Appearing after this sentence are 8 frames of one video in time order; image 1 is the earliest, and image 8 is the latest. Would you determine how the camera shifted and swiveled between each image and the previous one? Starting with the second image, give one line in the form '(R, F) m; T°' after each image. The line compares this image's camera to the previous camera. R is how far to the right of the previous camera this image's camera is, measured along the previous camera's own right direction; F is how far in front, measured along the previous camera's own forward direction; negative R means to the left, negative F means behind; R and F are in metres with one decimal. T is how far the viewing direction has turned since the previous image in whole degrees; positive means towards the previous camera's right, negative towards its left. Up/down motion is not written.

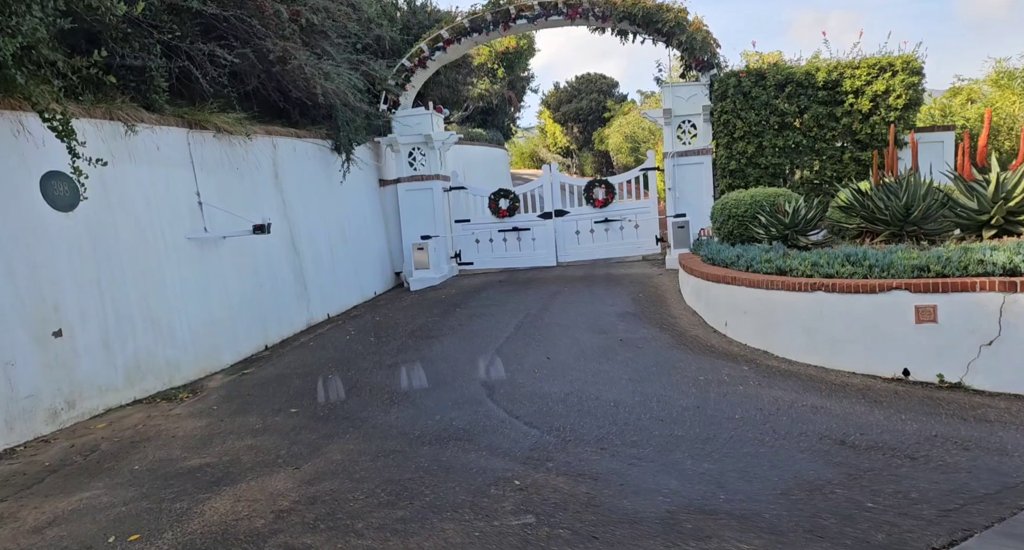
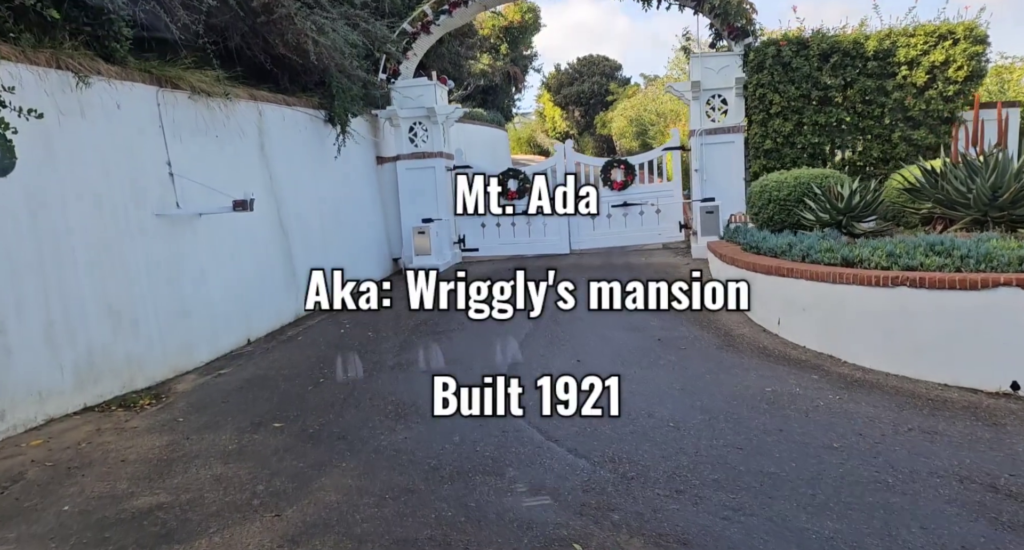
(-0.3, +0.9) m; +1°
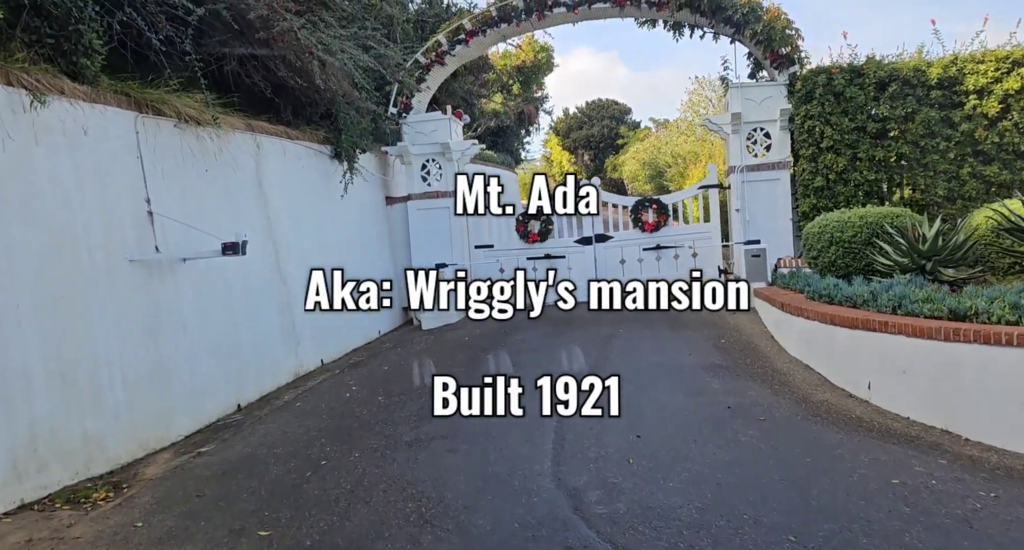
(-0.3, +0.8) m; 0°
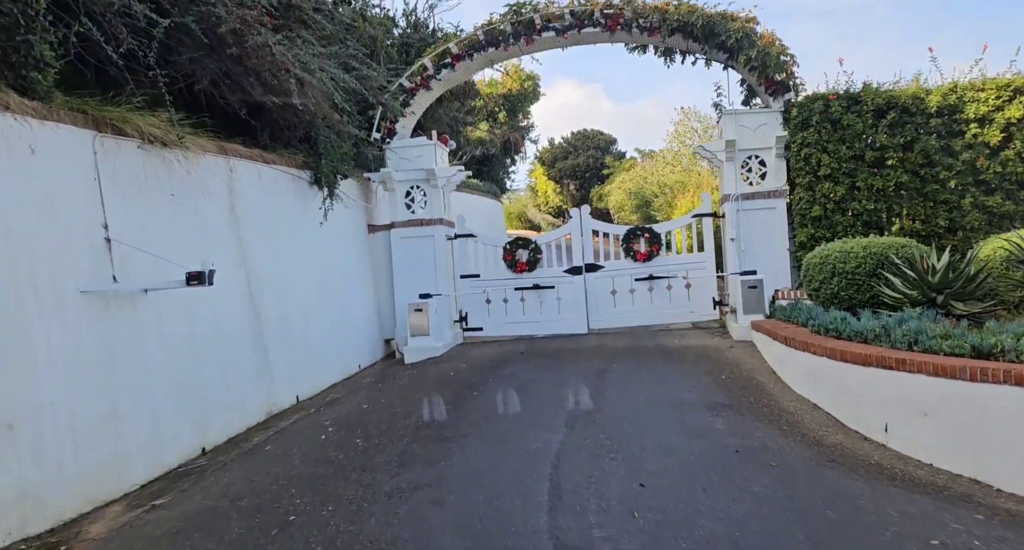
(0.0, +0.3) m; +1°
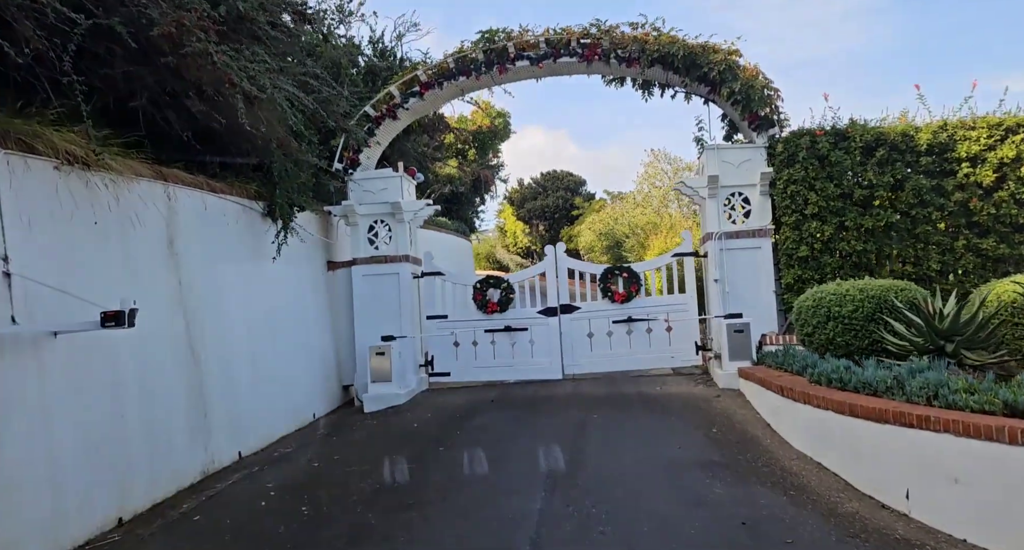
(0.0, +0.5) m; +3°
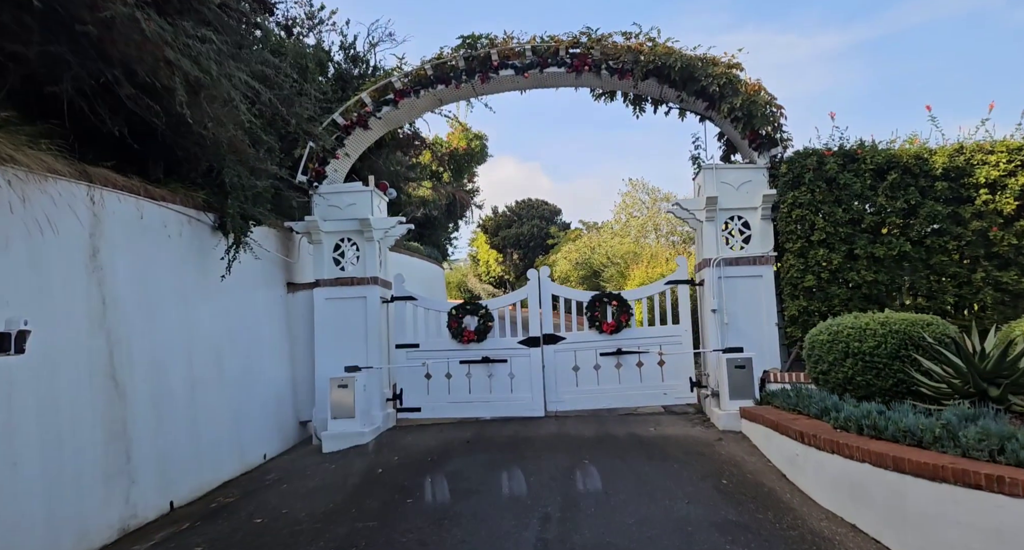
(-0.1, +0.7) m; +3°
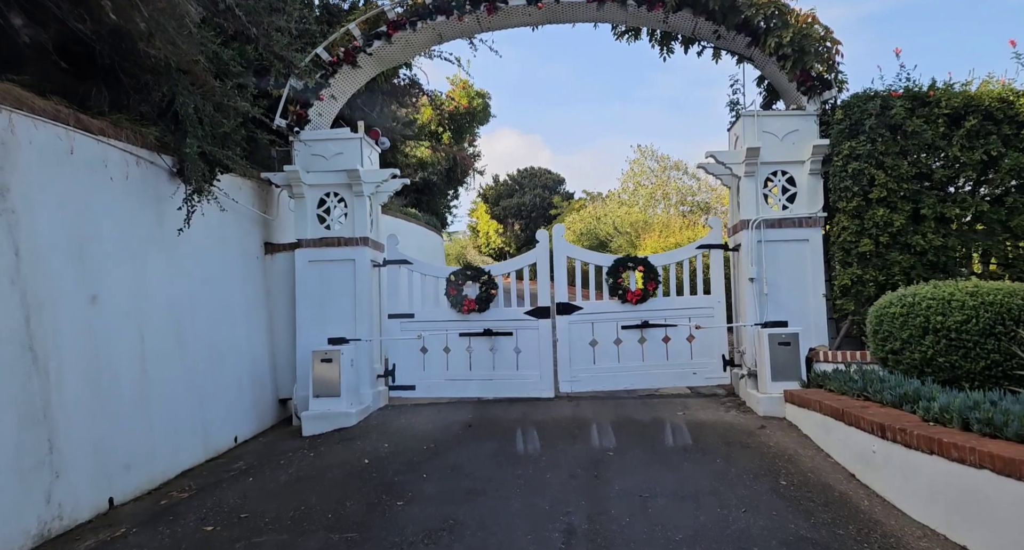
(-0.1, +0.9) m; 0°
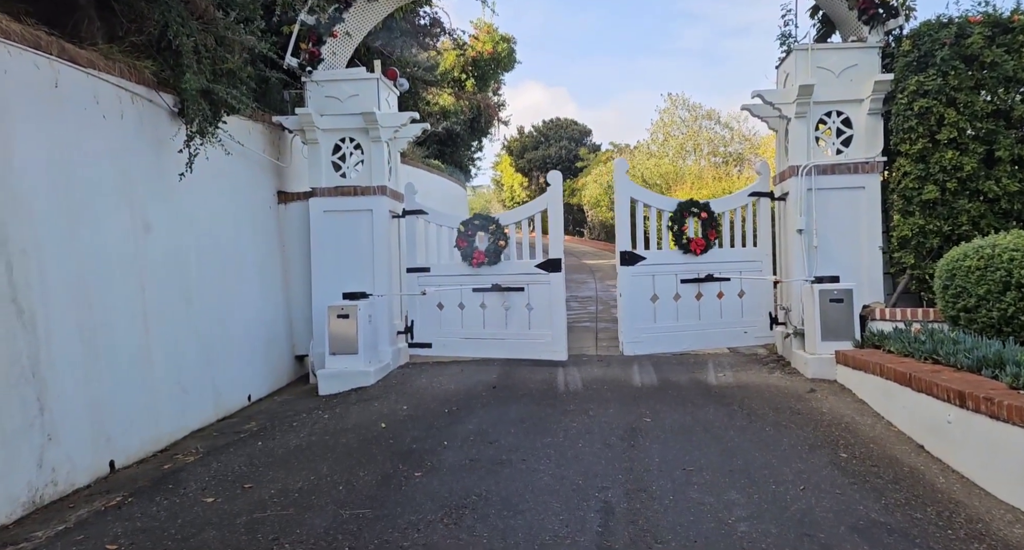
(0.0, +0.4) m; -2°
